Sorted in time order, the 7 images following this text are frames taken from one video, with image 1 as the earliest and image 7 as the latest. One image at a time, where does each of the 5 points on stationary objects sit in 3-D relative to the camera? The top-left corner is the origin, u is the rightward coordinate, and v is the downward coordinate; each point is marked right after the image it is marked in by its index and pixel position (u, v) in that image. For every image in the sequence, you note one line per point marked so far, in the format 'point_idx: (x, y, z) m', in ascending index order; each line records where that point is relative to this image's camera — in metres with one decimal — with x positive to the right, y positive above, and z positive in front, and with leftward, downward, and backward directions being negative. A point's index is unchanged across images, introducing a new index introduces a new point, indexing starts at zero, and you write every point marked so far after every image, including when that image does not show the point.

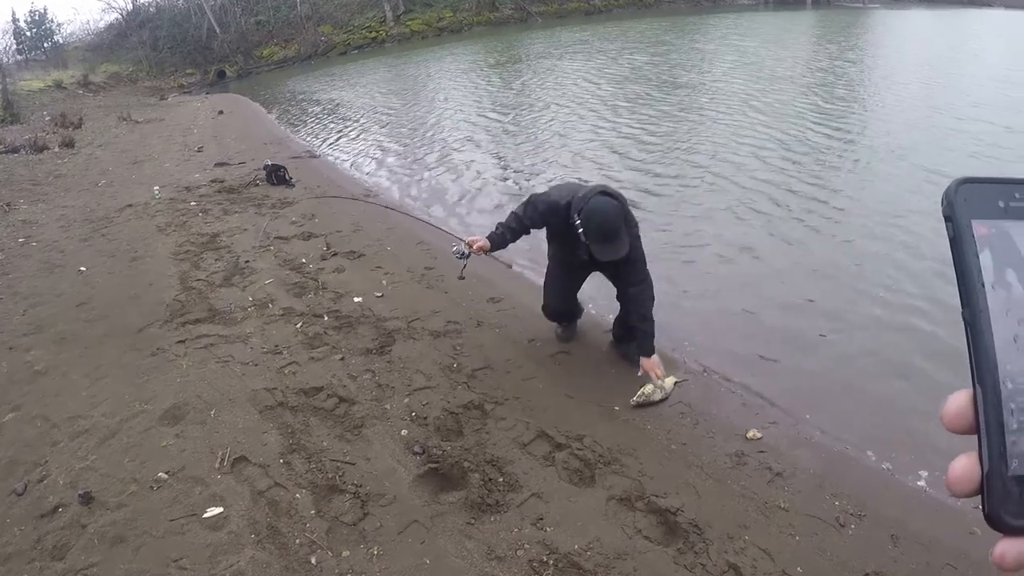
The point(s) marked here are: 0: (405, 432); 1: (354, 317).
0: (-0.7, -0.9, +4.2) m
1: (-1.4, -0.3, +5.6) m
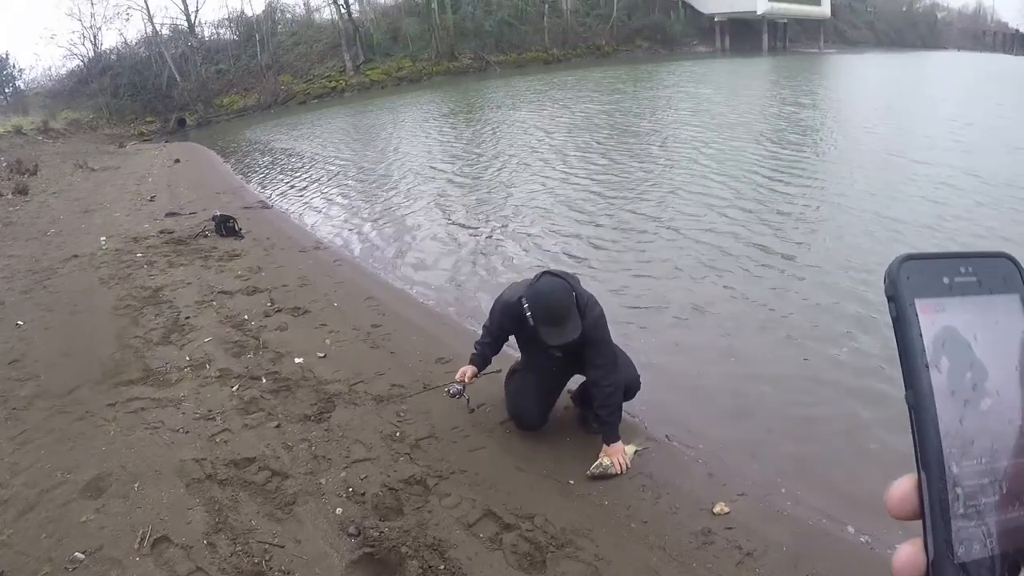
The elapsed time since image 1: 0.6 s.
0: (-1.0, -1.3, +3.8) m
1: (-1.8, -0.7, +5.2) m
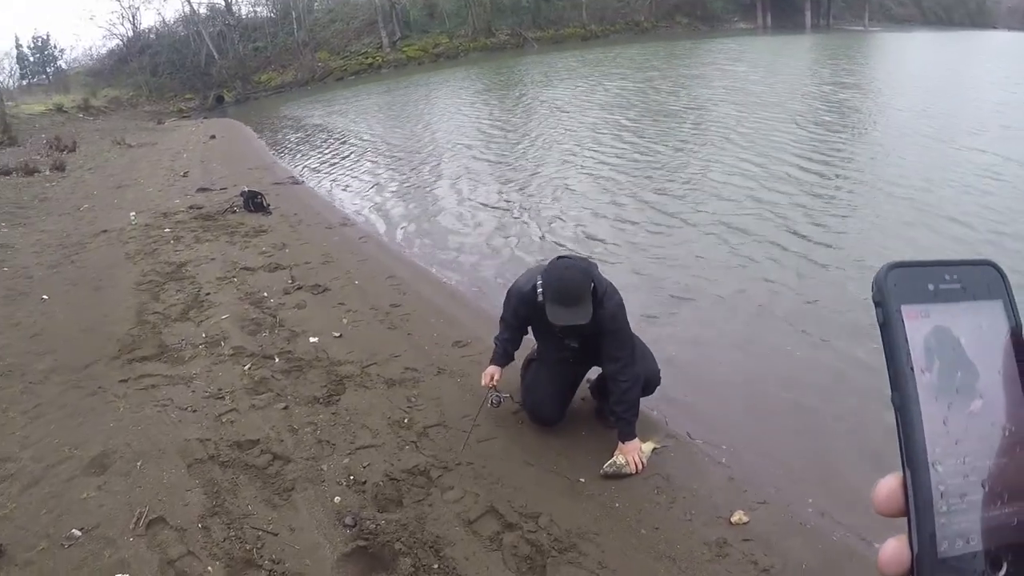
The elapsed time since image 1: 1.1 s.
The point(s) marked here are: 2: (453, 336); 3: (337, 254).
0: (-1.0, -1.2, +3.7) m
1: (-1.7, -0.6, +5.1) m
2: (-0.5, -0.4, +5.4) m
3: (-2.0, +0.4, +7.5) m
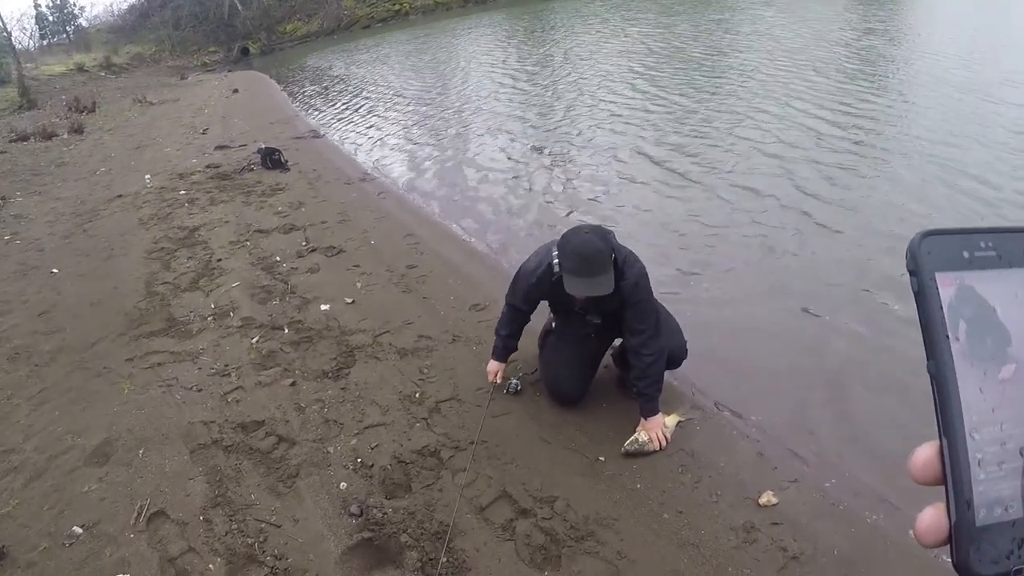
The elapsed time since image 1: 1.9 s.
0: (-0.9, -1.1, +3.5) m
1: (-1.5, -0.3, +4.9) m
2: (-0.4, -0.1, +5.1) m
3: (-1.8, +0.8, +7.2) m
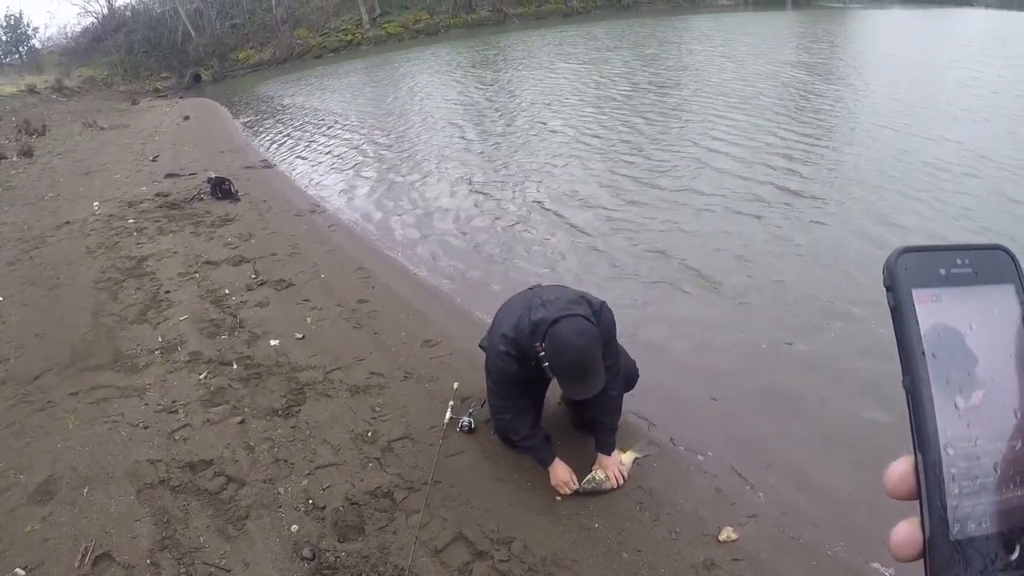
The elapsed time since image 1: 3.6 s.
0: (-1.1, -1.3, +3.4) m
1: (-1.8, -0.6, +4.8) m
2: (-0.7, -0.4, +5.1) m
3: (-2.3, +0.5, +7.1) m
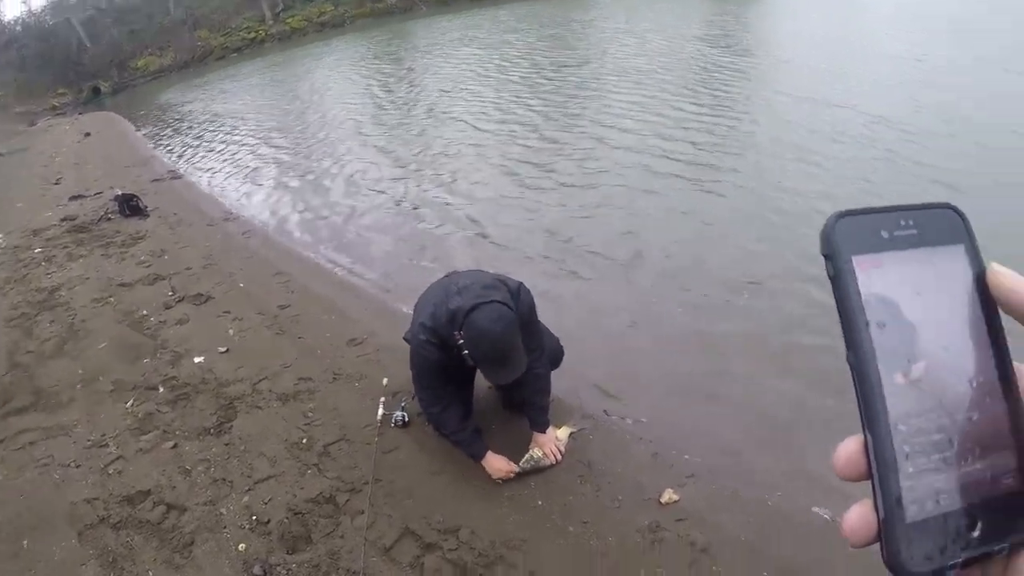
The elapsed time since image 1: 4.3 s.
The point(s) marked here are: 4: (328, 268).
0: (-1.4, -1.3, +3.3) m
1: (-2.3, -0.7, +4.7) m
2: (-1.2, -0.4, +5.0) m
3: (-3.0, +0.4, +6.9) m
4: (-1.6, +0.2, +6.2) m
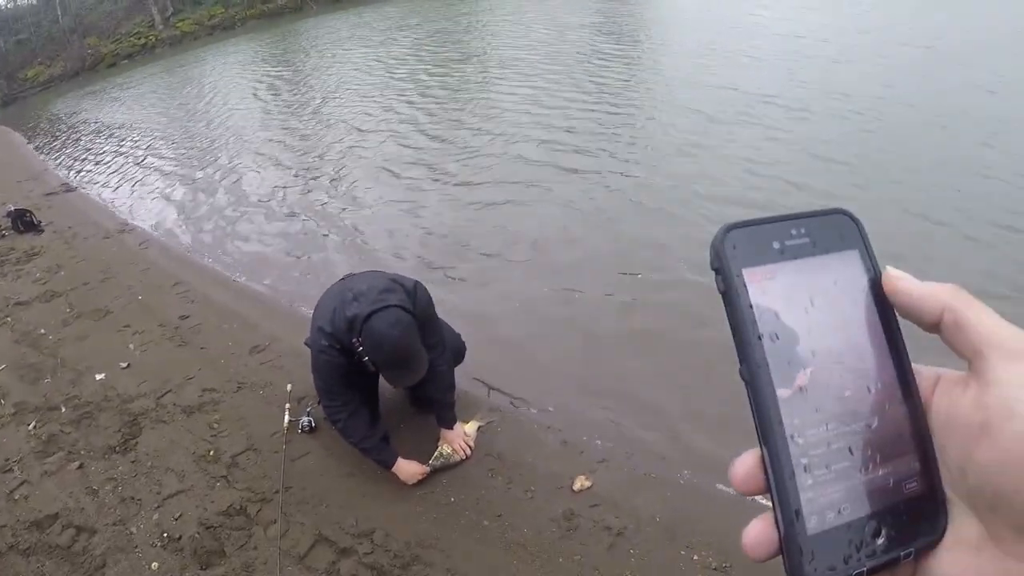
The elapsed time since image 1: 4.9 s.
0: (-1.8, -1.4, +3.2) m
1: (-2.8, -0.8, +4.5) m
2: (-1.8, -0.4, +4.9) m
3: (-3.7, +0.3, +6.7) m
4: (-2.3, +0.2, +6.1) m
